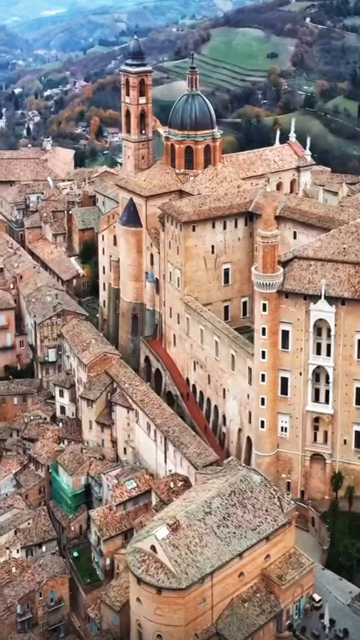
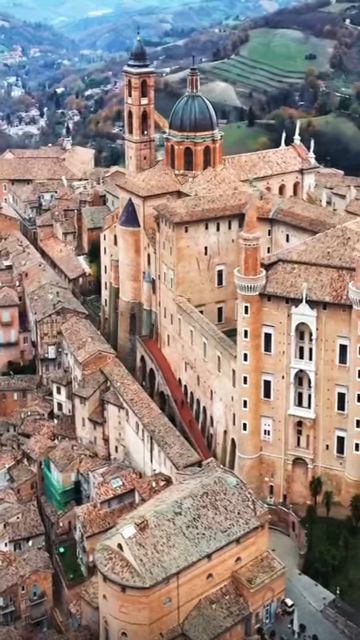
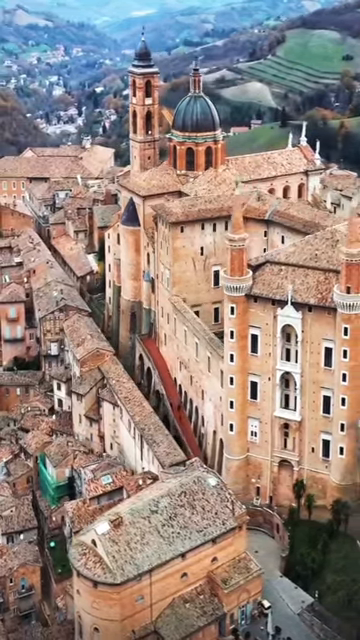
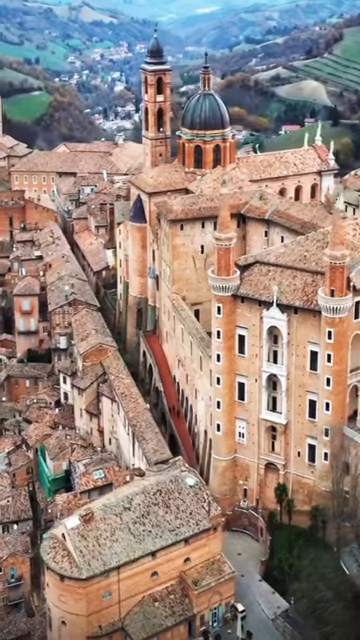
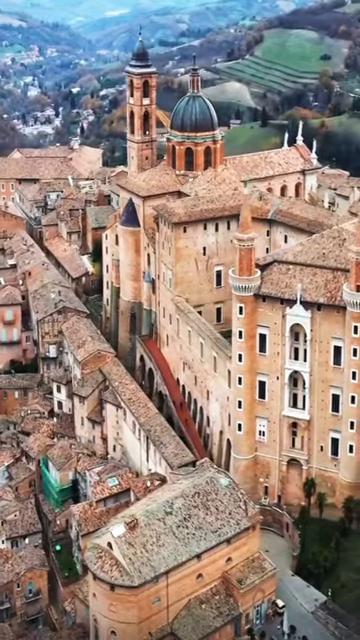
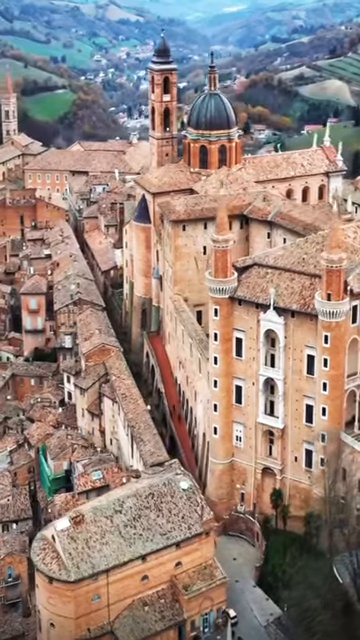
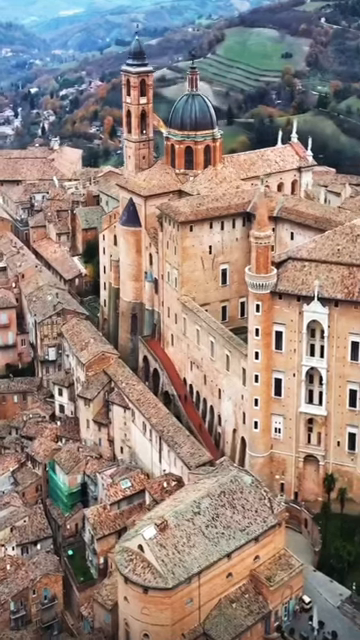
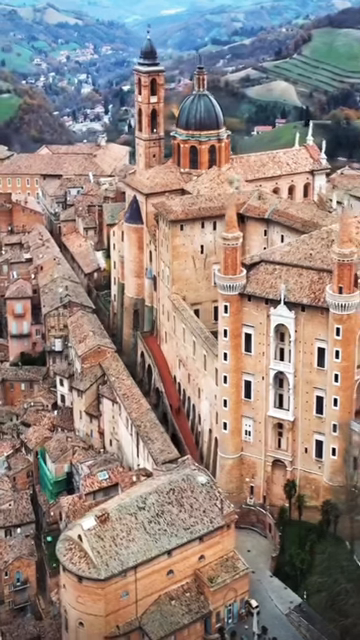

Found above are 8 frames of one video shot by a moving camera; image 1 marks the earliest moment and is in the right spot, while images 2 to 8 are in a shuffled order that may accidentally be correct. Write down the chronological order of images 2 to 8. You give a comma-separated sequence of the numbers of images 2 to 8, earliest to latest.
7, 2, 5, 3, 8, 4, 6
